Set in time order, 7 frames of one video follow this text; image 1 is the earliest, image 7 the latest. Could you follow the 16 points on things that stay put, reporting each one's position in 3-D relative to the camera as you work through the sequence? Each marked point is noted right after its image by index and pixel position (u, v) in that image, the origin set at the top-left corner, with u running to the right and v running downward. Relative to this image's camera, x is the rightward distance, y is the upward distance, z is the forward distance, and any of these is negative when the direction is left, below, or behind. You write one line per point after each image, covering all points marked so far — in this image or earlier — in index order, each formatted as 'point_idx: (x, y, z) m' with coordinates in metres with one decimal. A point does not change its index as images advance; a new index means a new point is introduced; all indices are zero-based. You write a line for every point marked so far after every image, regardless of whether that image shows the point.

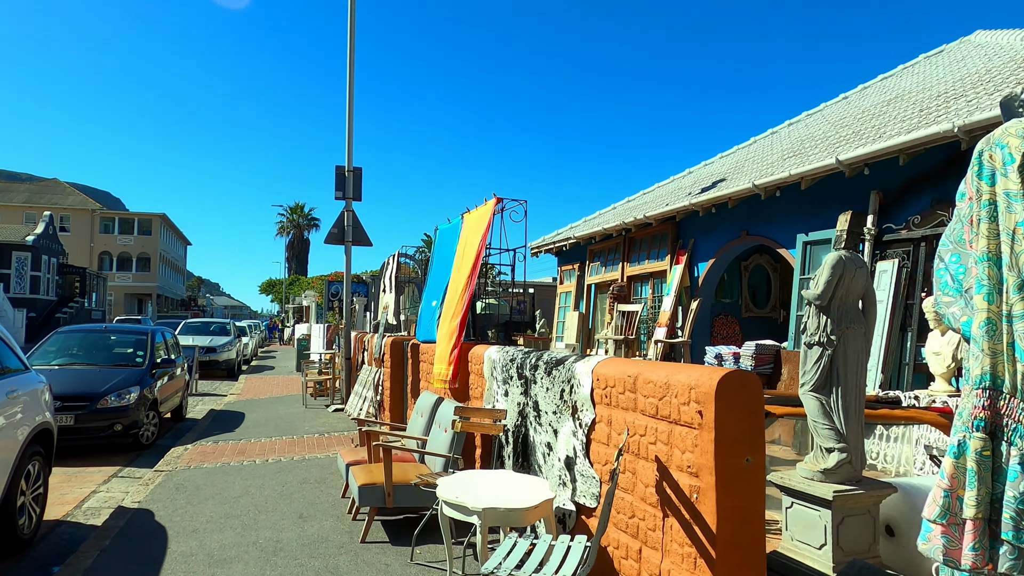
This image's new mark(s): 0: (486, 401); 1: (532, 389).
0: (-0.2, -0.7, +4.3) m
1: (+0.1, -0.5, +3.6) m
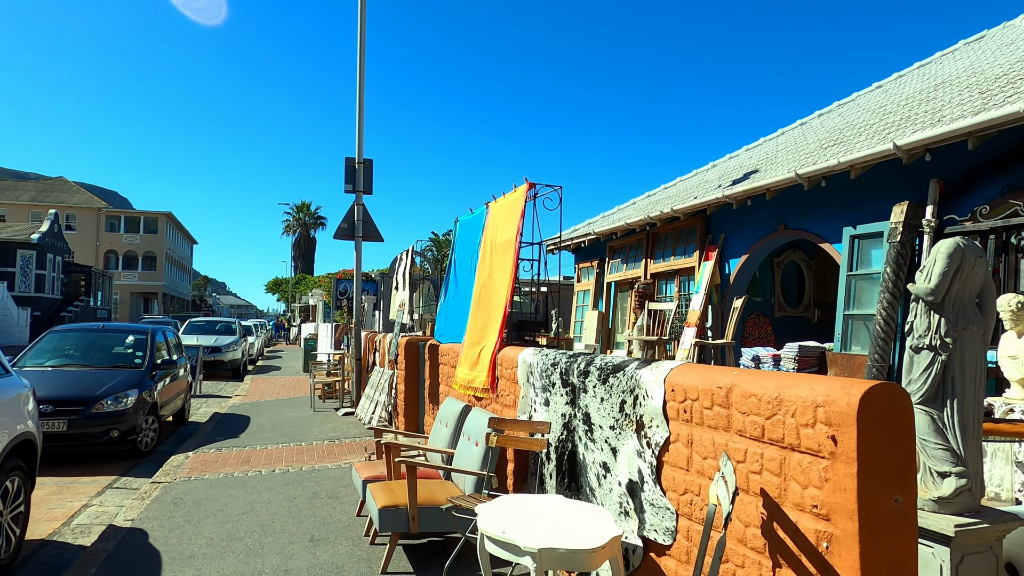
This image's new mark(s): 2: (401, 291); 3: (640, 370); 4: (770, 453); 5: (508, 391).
0: (0.0, -0.7, +3.8) m
1: (+0.3, -0.5, +3.1) m
2: (-1.4, 0.0, +8.4) m
3: (+0.5, -0.3, +2.6) m
4: (+0.7, -0.5, +1.9) m
5: (0.0, -0.6, +4.1) m
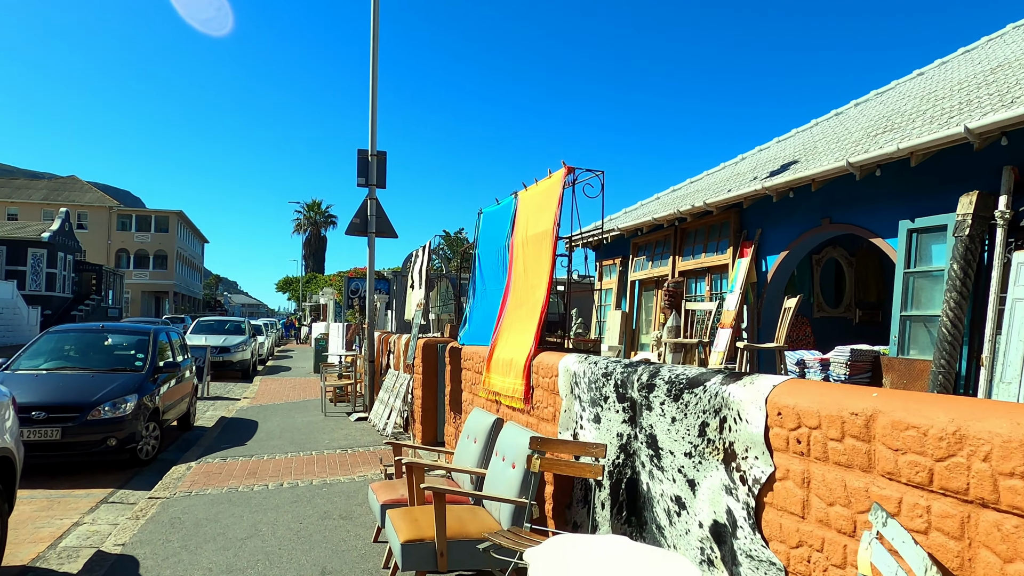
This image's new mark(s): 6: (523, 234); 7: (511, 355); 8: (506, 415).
0: (+0.2, -0.7, +3.3) m
1: (+0.5, -0.5, +2.6) m
2: (-1.1, 0.0, +7.9) m
3: (+0.7, -0.3, +2.1) m
4: (+0.9, -0.5, +1.4) m
5: (+0.2, -0.6, +3.6) m
6: (+0.1, +0.4, +4.5) m
7: (0.0, -0.4, +4.1) m
8: (0.0, -0.8, +4.1) m
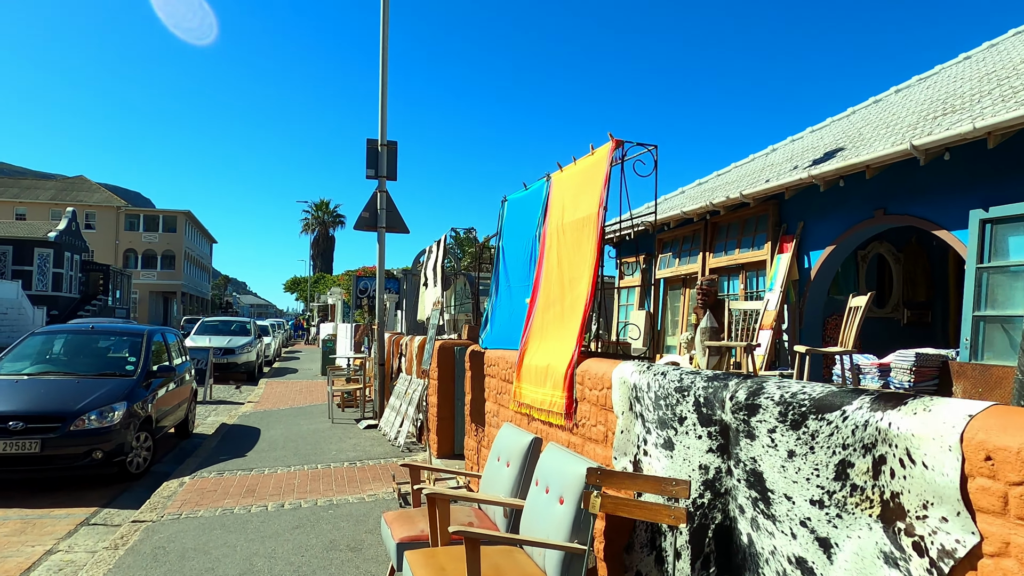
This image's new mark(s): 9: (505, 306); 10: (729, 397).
0: (+0.4, -0.6, +2.7) m
1: (+0.7, -0.5, +2.0) m
2: (-0.9, 0.0, +7.3) m
3: (+0.9, -0.3, +1.5) m
4: (+1.1, -0.4, +0.8) m
5: (+0.4, -0.6, +3.0) m
6: (+0.3, +0.4, +3.9) m
7: (+0.2, -0.4, +3.6) m
8: (+0.2, -0.7, +3.5) m
9: (0.0, -0.1, +4.7) m
10: (+0.7, -0.3, +2.1) m
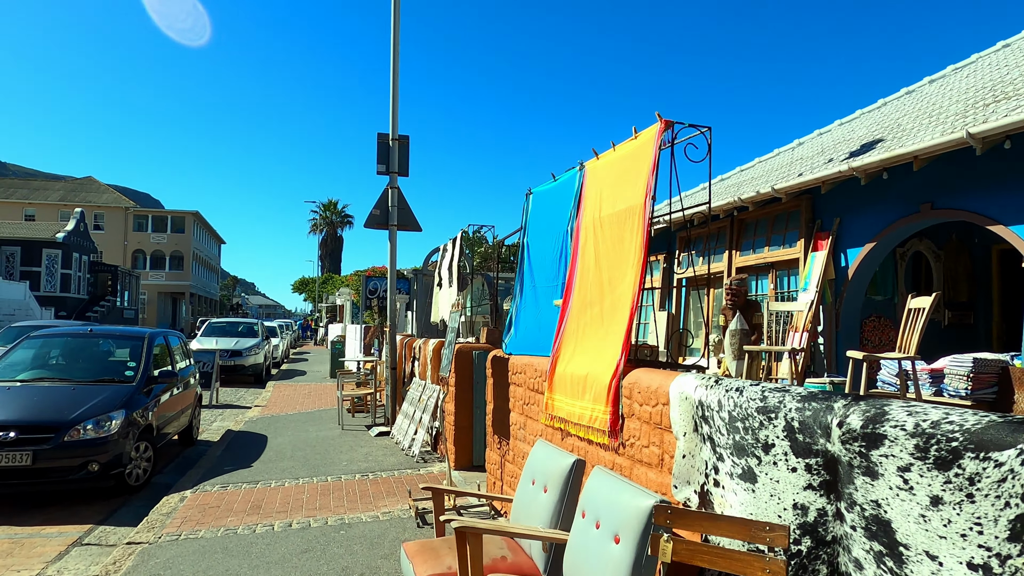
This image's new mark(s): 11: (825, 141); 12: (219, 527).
0: (+0.6, -0.7, +2.3) m
1: (+0.8, -0.5, +1.6) m
2: (-0.7, 0.0, +6.9) m
3: (+1.0, -0.3, +1.1) m
4: (+1.2, -0.4, +0.4) m
5: (+0.5, -0.6, +2.6) m
6: (+0.4, +0.4, +3.5) m
7: (+0.4, -0.4, +3.2) m
8: (+0.3, -0.7, +3.1) m
9: (+0.1, -0.1, +4.3) m
10: (+0.8, -0.3, +1.7) m
11: (+4.2, +2.0, +9.0) m
12: (-1.9, -1.5, +4.4) m
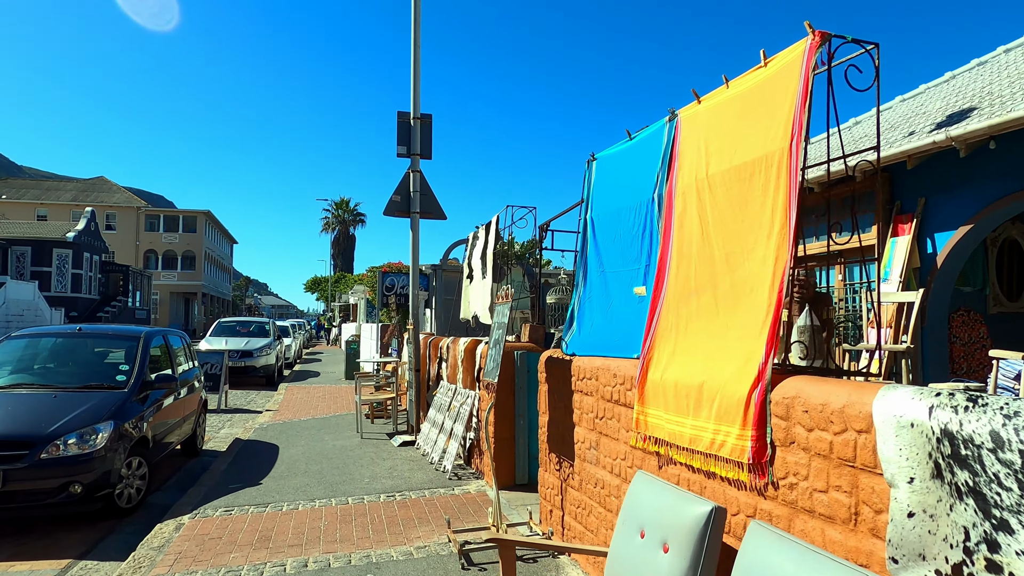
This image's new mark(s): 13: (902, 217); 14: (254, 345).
0: (+0.9, -0.6, +1.5) m
1: (+1.1, -0.4, +0.8) m
2: (-0.3, +0.1, +6.1) m
3: (+1.3, -0.2, +0.3) m
4: (+1.5, -0.4, -0.4) m
5: (+0.8, -0.5, +1.8) m
6: (+0.7, +0.5, +2.7) m
7: (+0.7, -0.3, +2.4) m
8: (+0.6, -0.7, +2.3) m
9: (+0.5, -0.1, +3.5) m
10: (+1.1, -0.3, +0.9) m
11: (+4.6, +2.1, +8.1) m
12: (-1.6, -1.5, +3.6) m
13: (+3.7, +0.7, +6.3) m
14: (-5.2, -1.1, +13.4) m
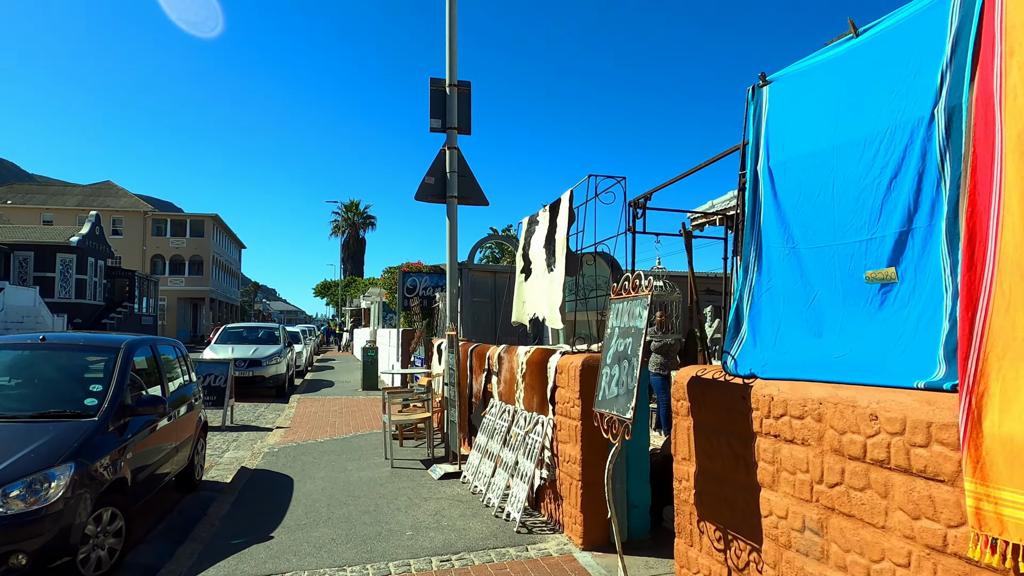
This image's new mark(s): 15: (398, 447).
0: (+1.4, -0.5, +0.3) m
1: (+1.6, -0.3, -0.5) m
2: (+0.2, +0.1, +4.9) m
3: (+1.7, -0.1, -0.9) m
4: (+1.9, -0.3, -1.7) m
5: (+1.3, -0.5, +0.5) m
6: (+1.2, +0.5, +1.4) m
7: (+1.1, -0.3, +1.1) m
8: (+1.1, -0.6, +1.0) m
9: (+1.0, 0.0, +2.2) m
10: (+1.6, -0.2, -0.4) m
11: (+5.1, +2.1, +6.9) m
12: (-1.1, -1.4, +2.4) m
13: (+4.2, +0.7, +5.0) m
14: (-4.5, -1.2, +12.2) m
15: (-1.2, -1.6, +6.9) m
